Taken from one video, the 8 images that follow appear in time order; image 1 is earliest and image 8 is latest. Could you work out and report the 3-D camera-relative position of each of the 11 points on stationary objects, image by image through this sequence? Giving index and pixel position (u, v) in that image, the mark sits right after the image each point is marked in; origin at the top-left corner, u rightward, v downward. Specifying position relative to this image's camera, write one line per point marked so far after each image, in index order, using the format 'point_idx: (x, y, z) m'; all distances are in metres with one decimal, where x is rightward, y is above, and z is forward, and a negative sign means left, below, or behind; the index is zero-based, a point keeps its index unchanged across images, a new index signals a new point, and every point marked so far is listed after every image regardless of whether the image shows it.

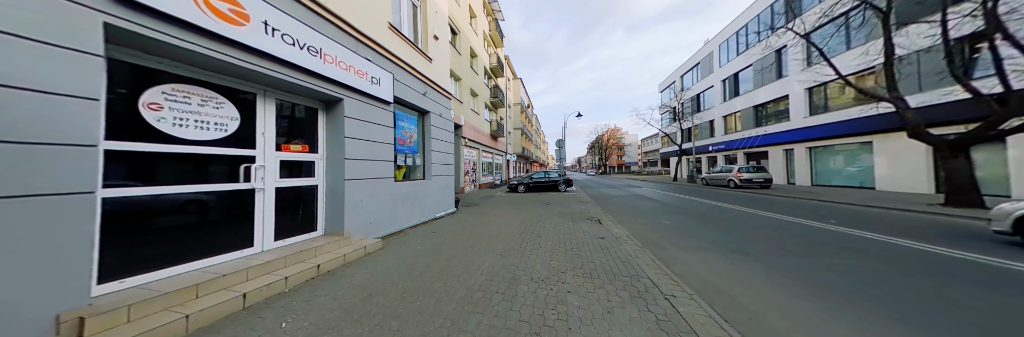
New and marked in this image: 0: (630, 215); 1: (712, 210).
0: (+4.8, -1.9, +7.5) m
1: (+10.2, -2.1, +9.4) m
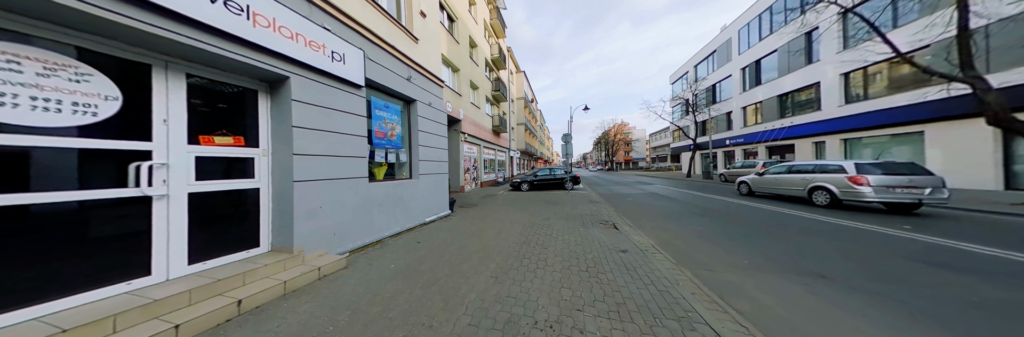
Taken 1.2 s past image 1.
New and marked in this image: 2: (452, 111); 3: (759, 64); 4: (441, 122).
0: (+4.9, -1.7, +6.5) m
1: (+10.3, -1.8, +8.3) m
2: (-3.5, +3.4, +10.7) m
3: (+26.6, +11.3, +19.6) m
4: (-2.3, +1.5, +6.0) m
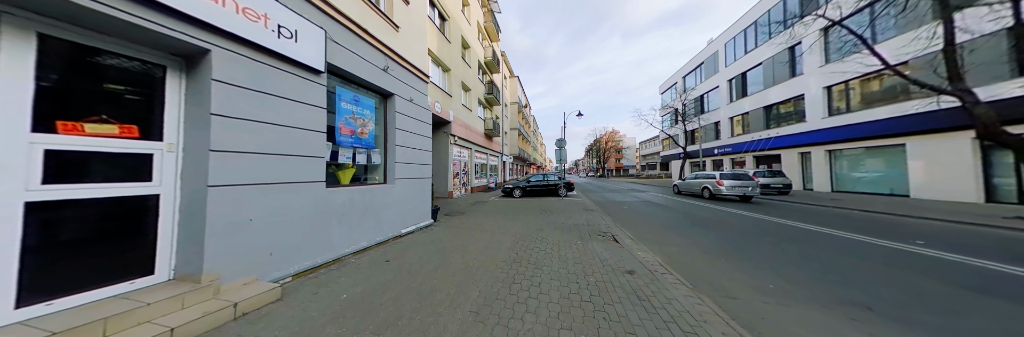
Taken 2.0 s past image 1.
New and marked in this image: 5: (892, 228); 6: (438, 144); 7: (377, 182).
0: (+4.5, -2.0, +6.1) m
1: (+9.9, -2.2, +8.0) m
2: (-3.9, +3.2, +10.1) m
3: (+26.0, +10.4, +20.4) m
4: (-2.6, +1.4, +5.5) m
5: (+14.2, -2.3, +6.8) m
6: (-4.4, +1.5, +11.1) m
7: (-3.1, -0.3, +4.2) m
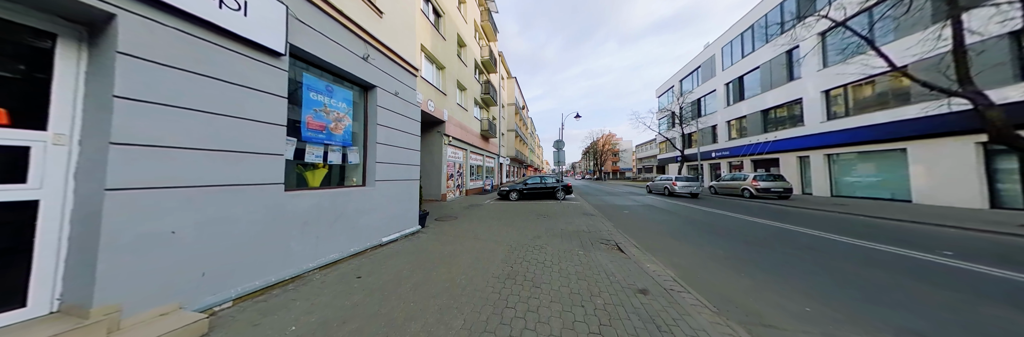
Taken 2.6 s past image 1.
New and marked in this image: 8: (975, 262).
0: (+4.4, -2.1, +5.7) m
1: (+9.7, -2.4, +7.7) m
2: (-4.1, +3.1, +9.7) m
3: (+25.7, +9.9, +20.5) m
4: (-2.7, +1.4, +5.0) m
5: (+14.1, -2.4, +6.6) m
6: (-4.6, +1.5, +10.7) m
7: (-3.2, -0.3, +3.7) m
8: (+10.5, -2.1, +4.2) m
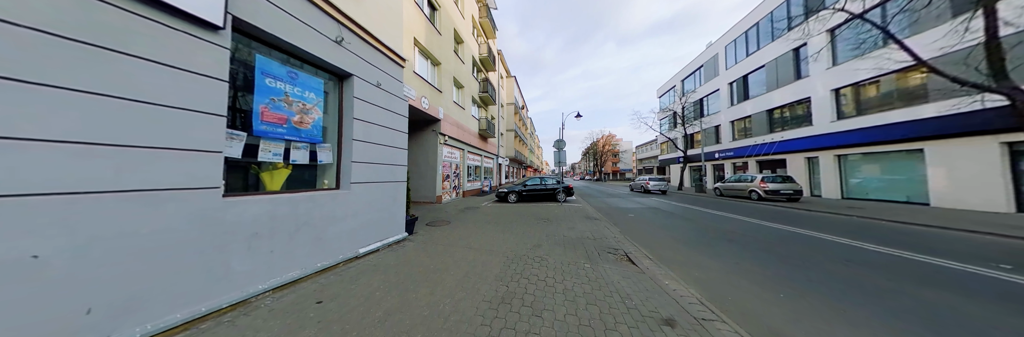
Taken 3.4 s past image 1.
0: (+4.3, -2.1, +5.2) m
1: (+9.6, -2.4, +7.2) m
2: (-4.2, +3.1, +9.2) m
3: (+25.6, +9.8, +20.0) m
4: (-2.8, +1.4, +4.5) m
5: (+14.0, -2.5, +6.1) m
6: (-4.7, +1.4, +10.2) m
7: (-3.2, -0.3, +3.2) m
8: (+10.5, -2.1, +3.7) m
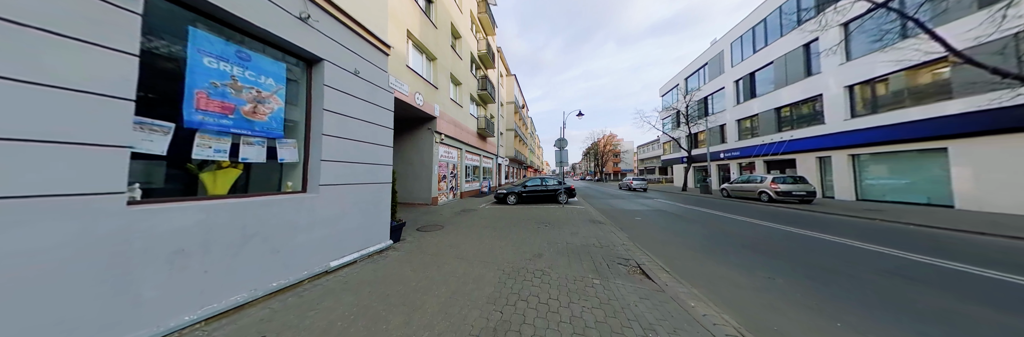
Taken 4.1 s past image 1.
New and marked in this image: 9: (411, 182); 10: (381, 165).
0: (+4.3, -2.1, +4.7) m
1: (+9.6, -2.4, +6.7) m
2: (-4.2, +3.1, +8.7) m
3: (+25.6, +9.8, +19.5) m
4: (-2.8, +1.4, +4.0) m
5: (+14.0, -2.5, +5.6) m
6: (-4.7, +1.4, +9.7) m
7: (-3.3, -0.3, +2.7) m
8: (+10.4, -2.1, +3.2) m
9: (-5.4, -0.7, +9.8) m
10: (-2.8, +0.1, +3.9) m
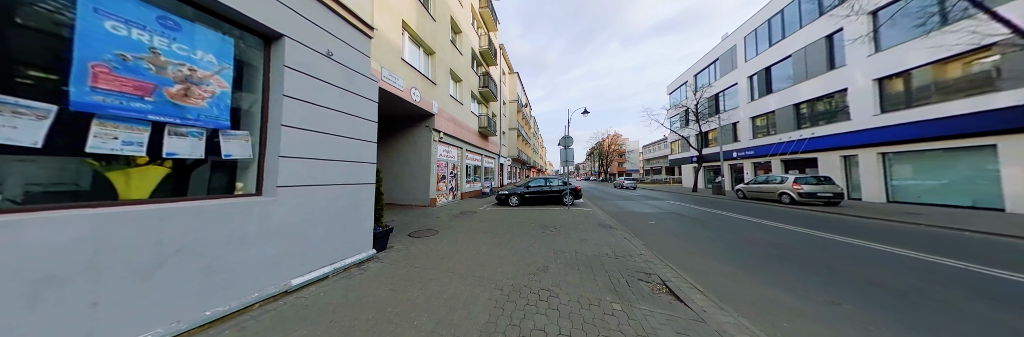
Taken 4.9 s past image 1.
0: (+4.3, -2.1, +4.1) m
1: (+9.6, -2.4, +6.0) m
2: (-4.1, +3.1, +8.3) m
3: (+25.9, +9.8, +18.5) m
4: (-2.8, +1.4, +3.5) m
5: (+14.0, -2.4, +4.8) m
6: (-4.6, +1.4, +9.2) m
7: (-3.3, -0.3, +2.2) m
8: (+10.4, -2.1, +2.5) m
9: (-5.3, -0.7, +9.4) m
10: (-2.8, +0.1, +3.4) m
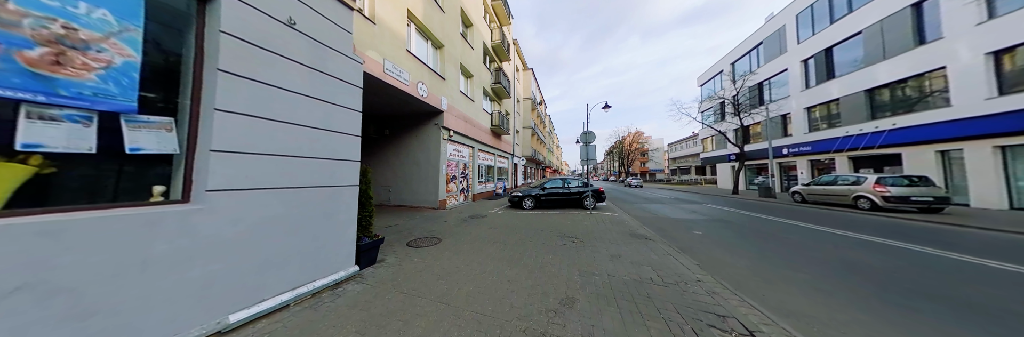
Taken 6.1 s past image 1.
0: (+4.5, -2.0, +2.9) m
1: (+10.0, -2.3, +4.4) m
2: (-3.5, +3.1, +7.8) m
3: (+27.1, +10.0, +15.6) m
4: (-2.6, +1.4, +2.9) m
5: (+14.3, -2.3, +2.8) m
6: (-4.0, +1.4, +8.8) m
7: (-3.2, -0.3, +1.7) m
8: (+10.5, -2.0, +0.8) m
9: (-4.6, -0.7, +9.0) m
10: (-2.6, +0.1, +2.8) m
